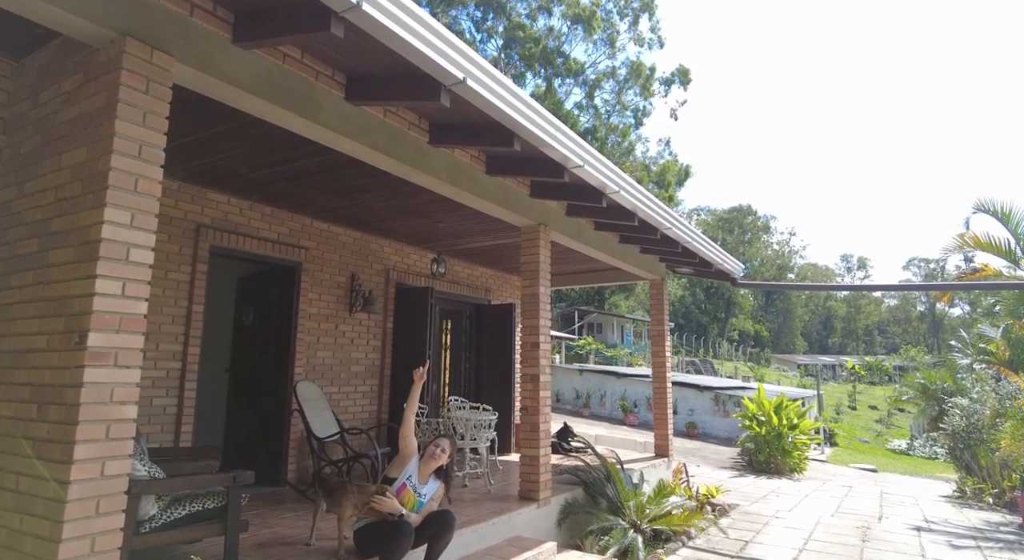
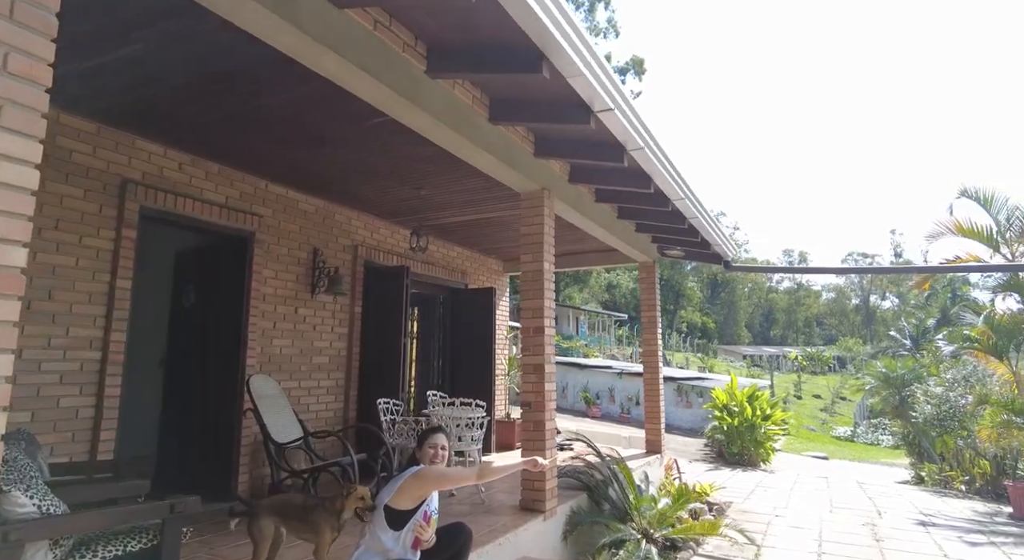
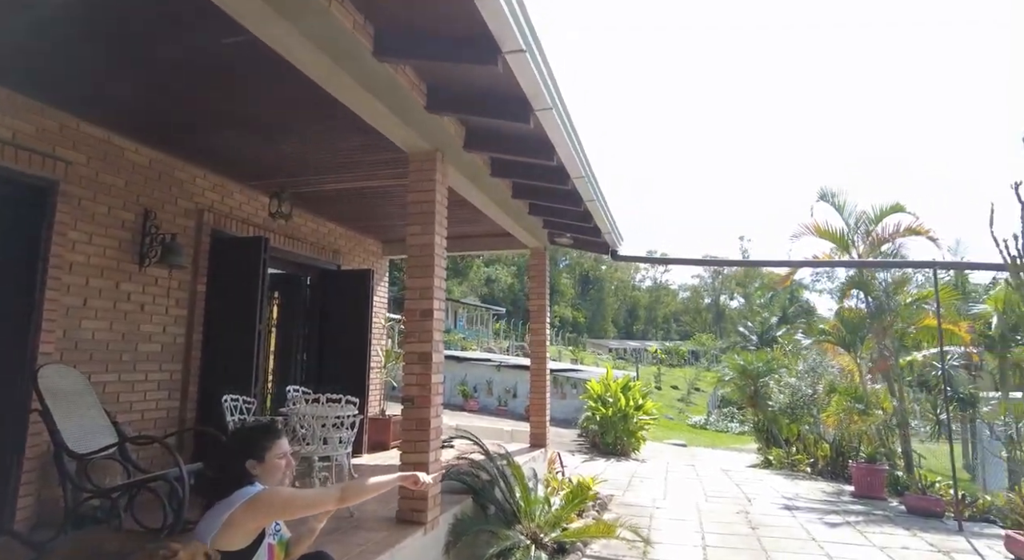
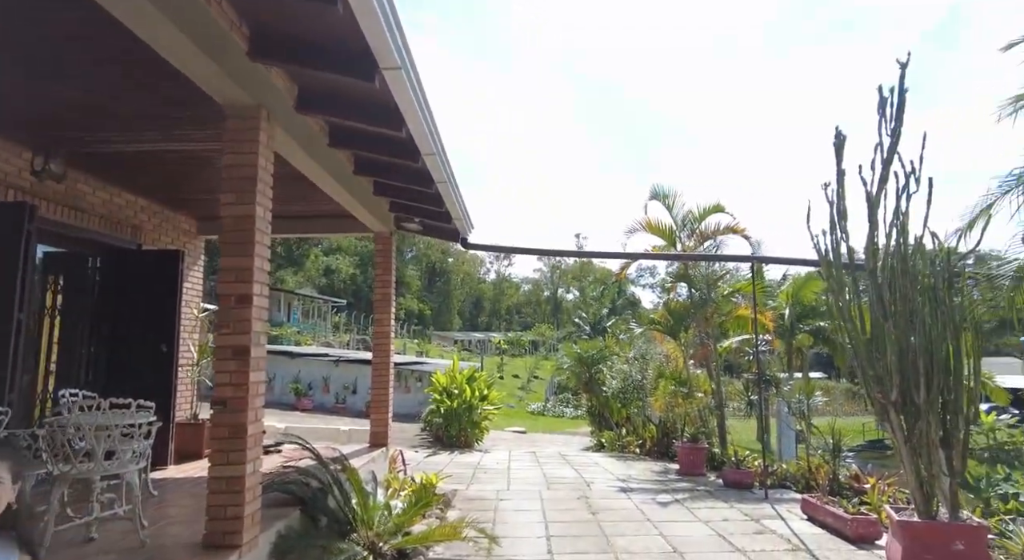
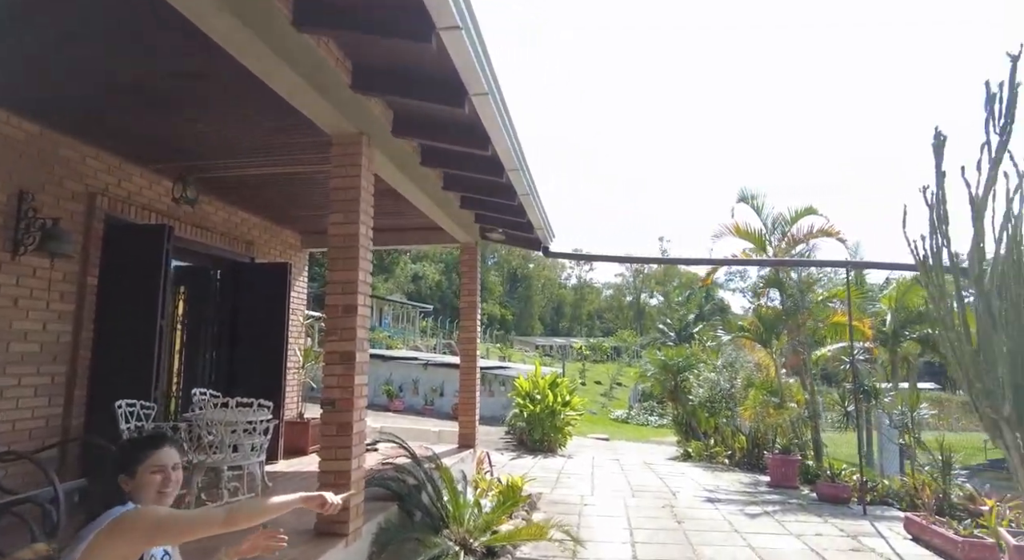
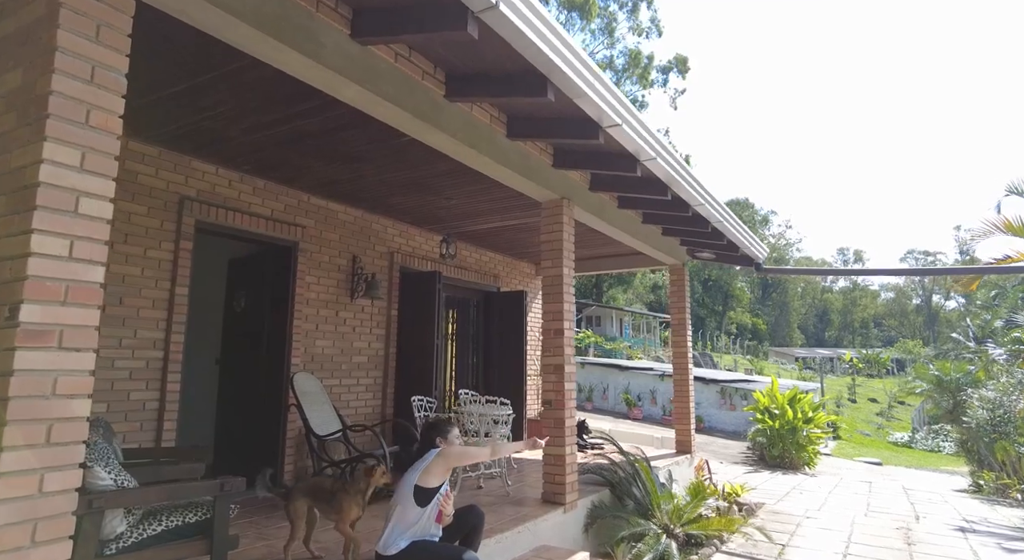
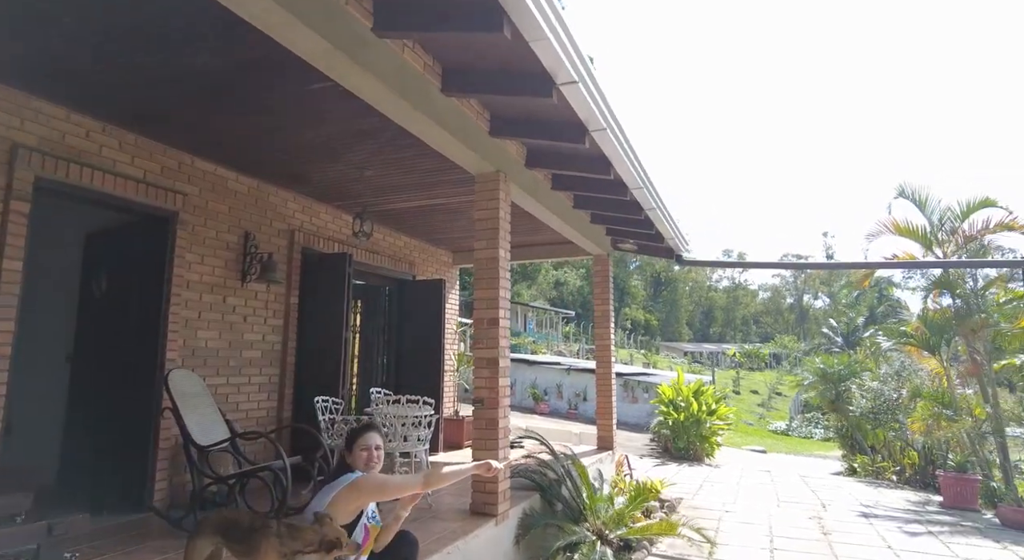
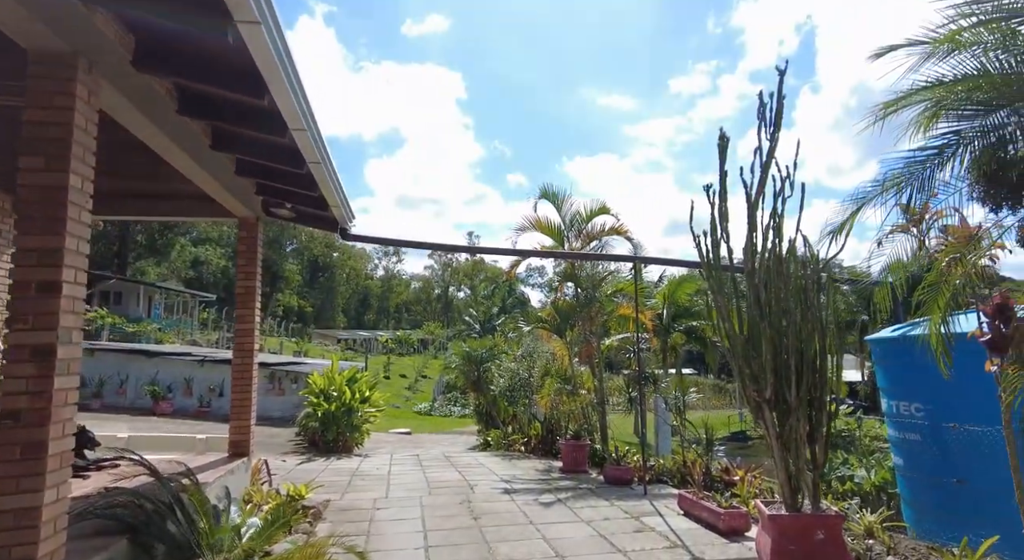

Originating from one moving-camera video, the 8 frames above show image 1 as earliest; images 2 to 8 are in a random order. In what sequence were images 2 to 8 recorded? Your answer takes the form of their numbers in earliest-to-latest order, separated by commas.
6, 2, 7, 3, 5, 4, 8
